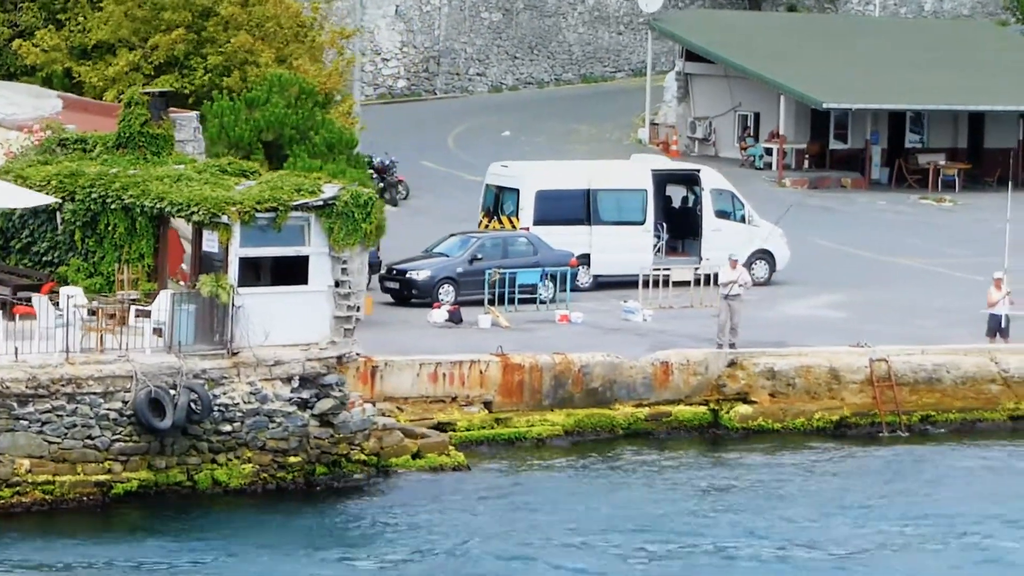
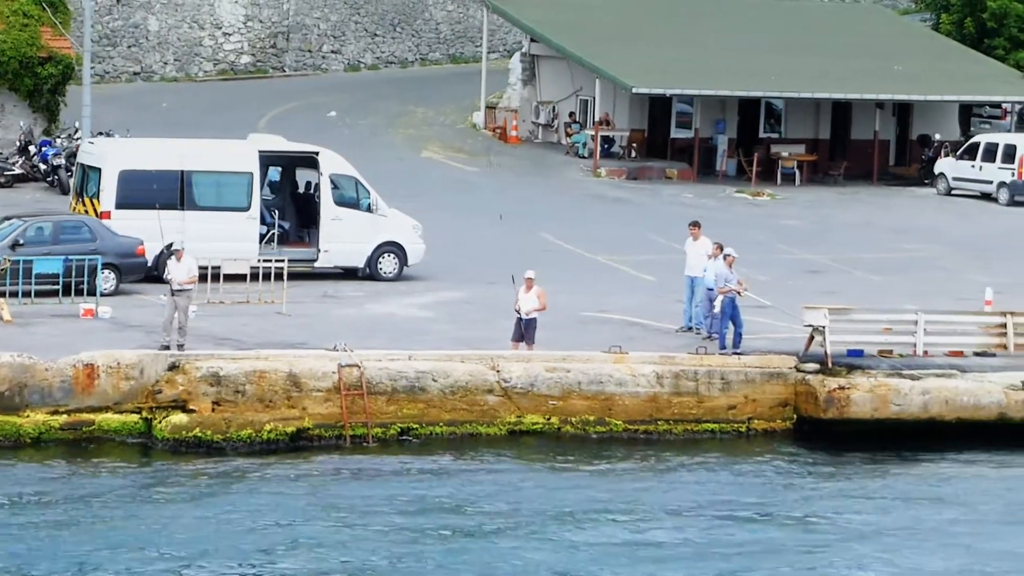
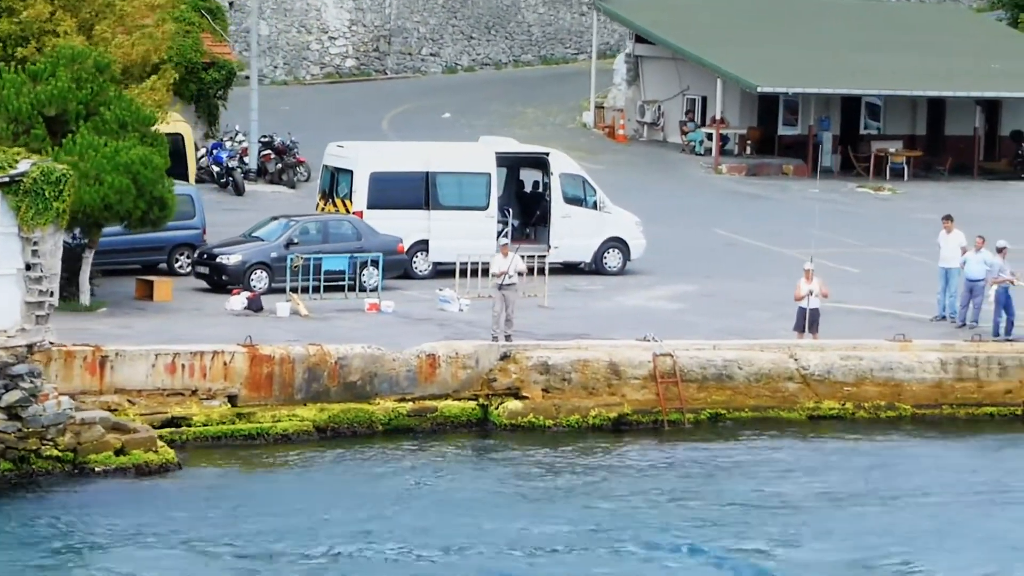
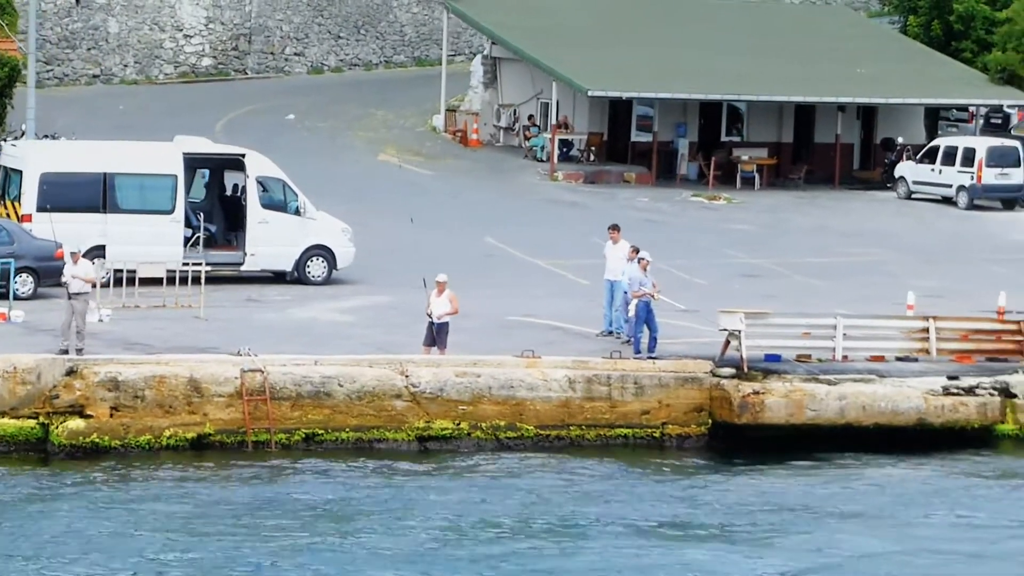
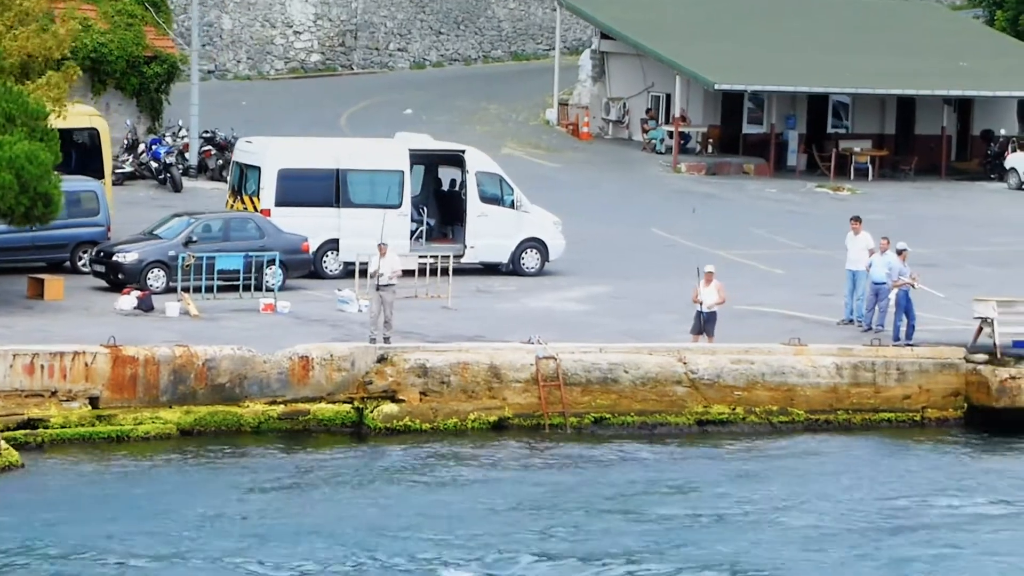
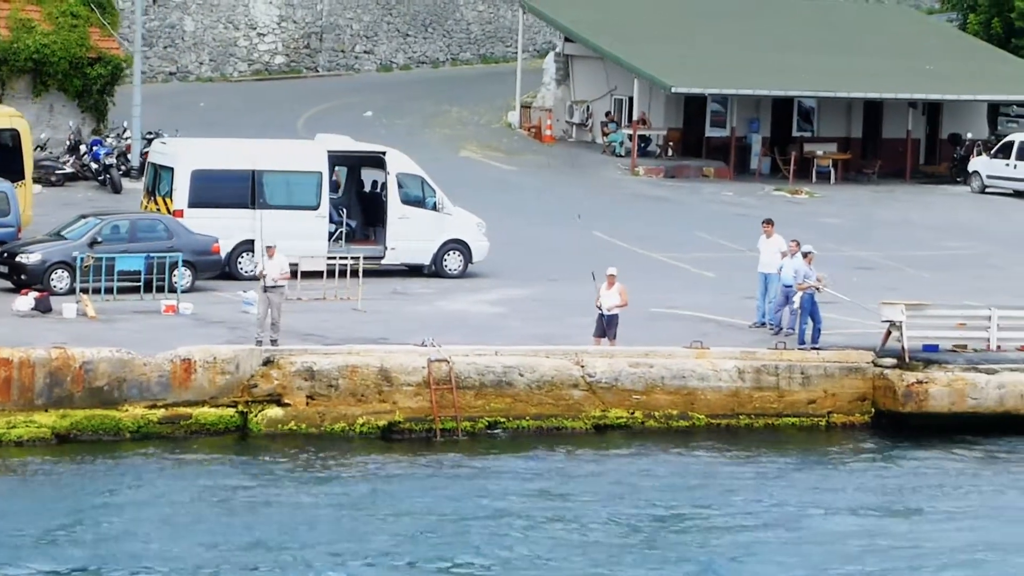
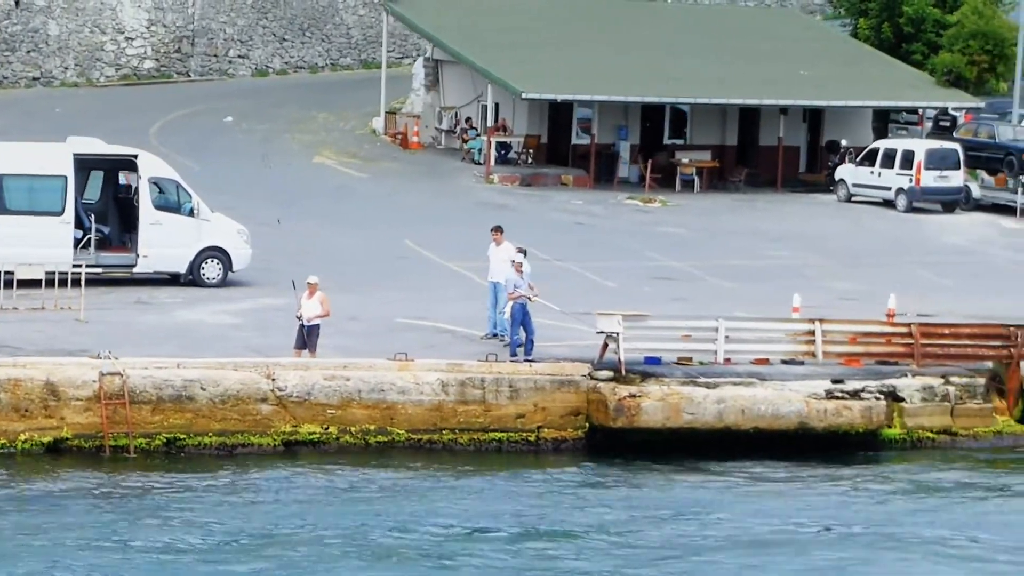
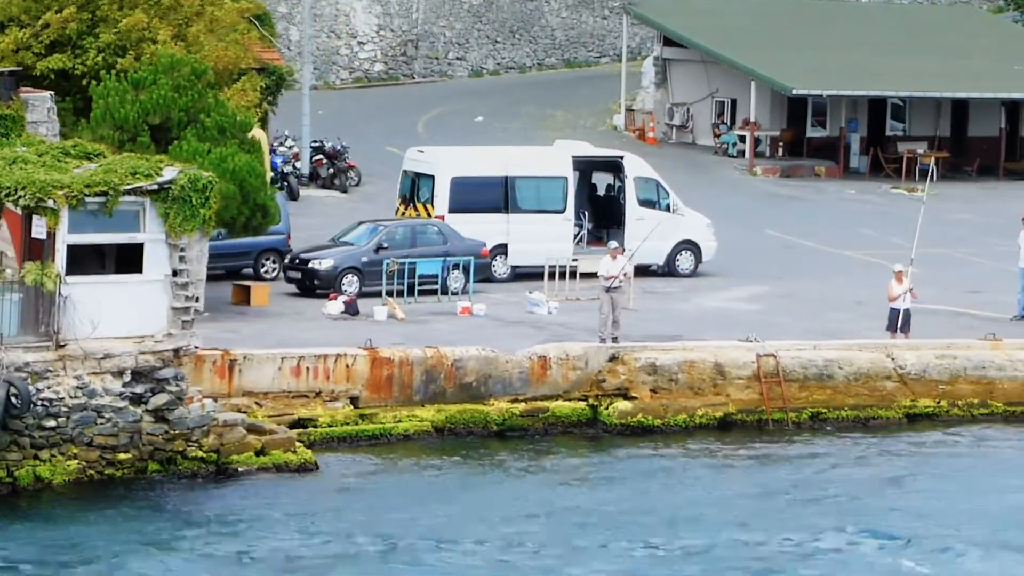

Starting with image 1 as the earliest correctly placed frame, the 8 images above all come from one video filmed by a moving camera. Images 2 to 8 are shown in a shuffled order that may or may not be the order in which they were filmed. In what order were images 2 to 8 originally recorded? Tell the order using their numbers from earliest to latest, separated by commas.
8, 3, 5, 6, 2, 4, 7
